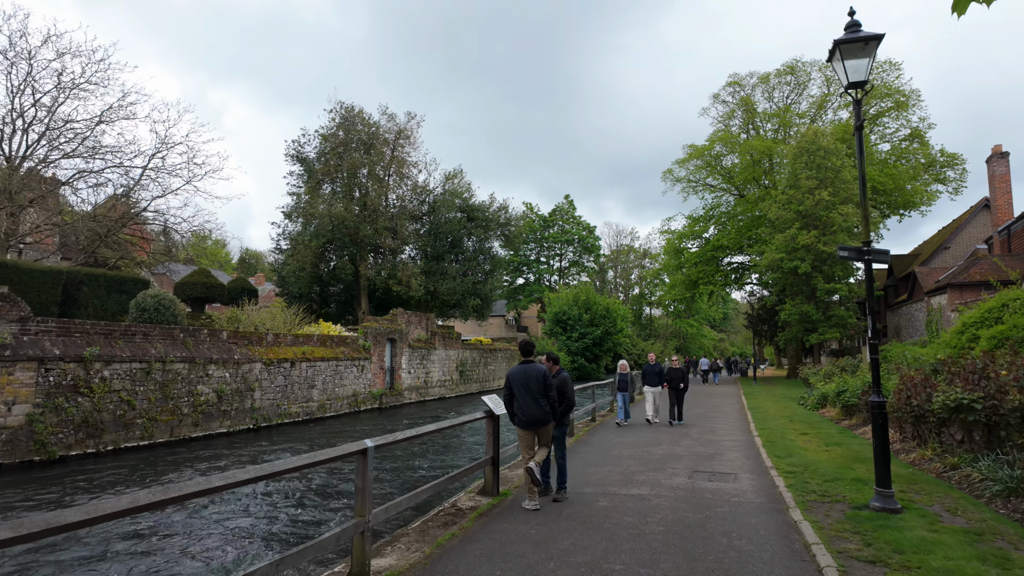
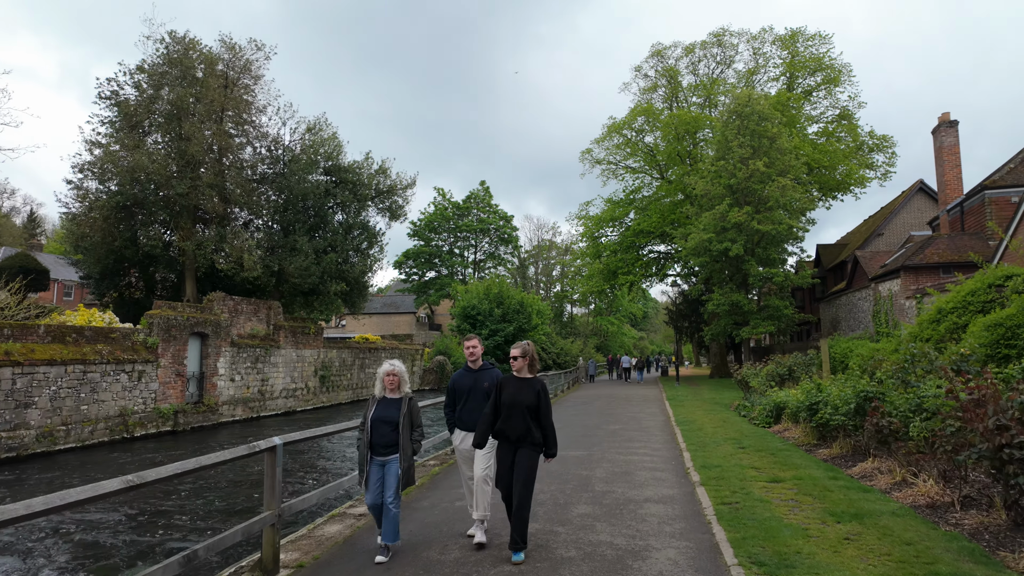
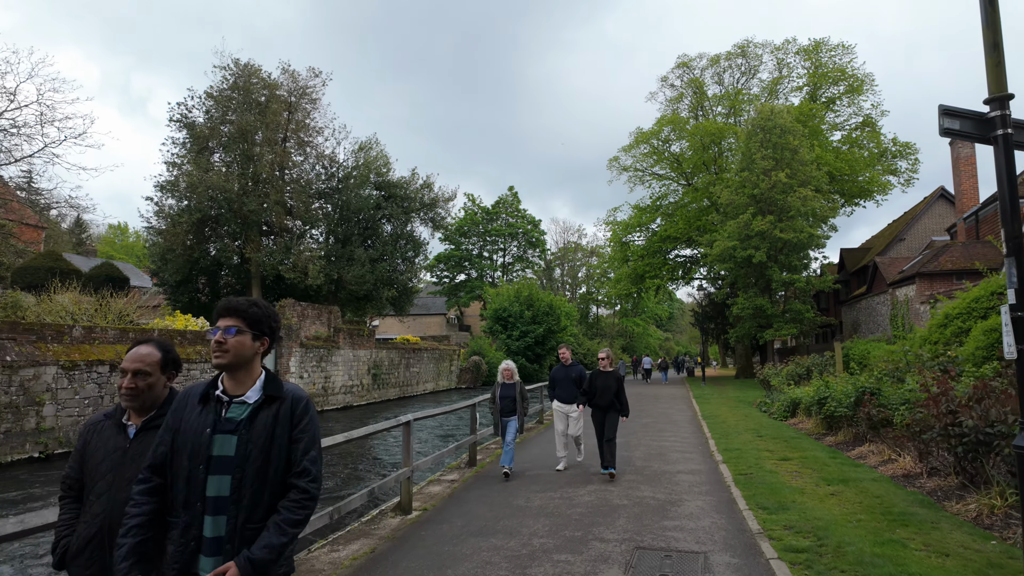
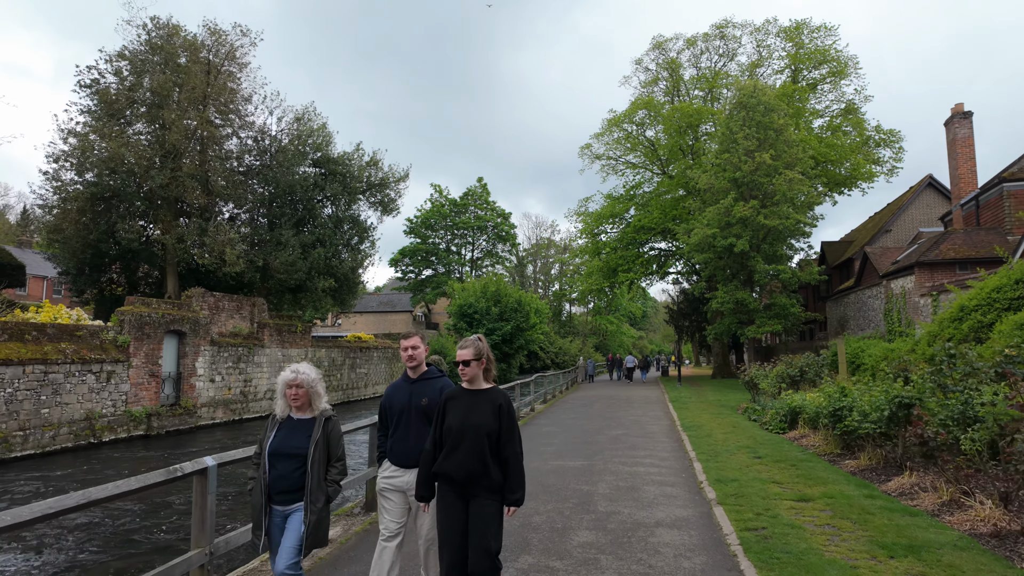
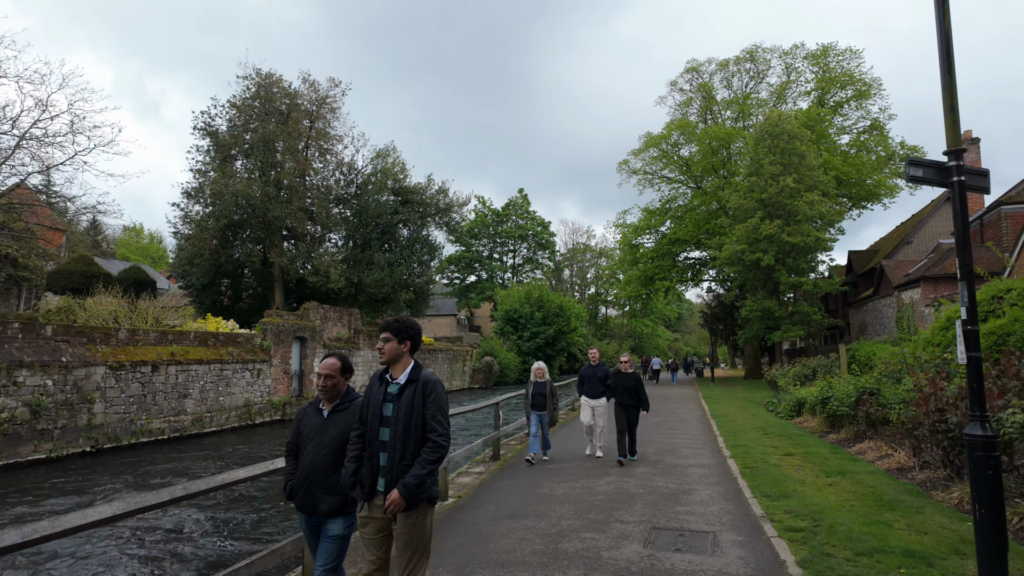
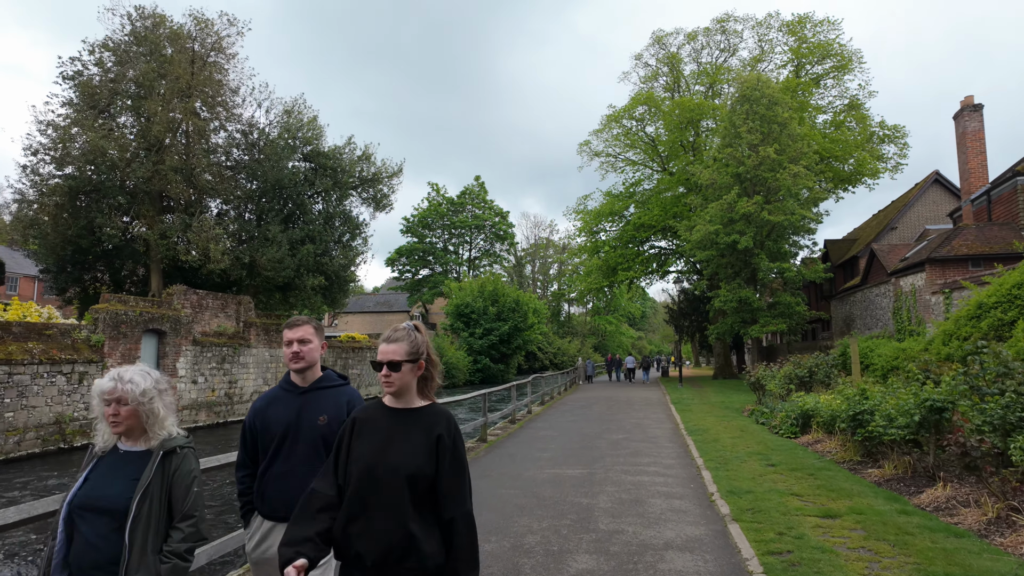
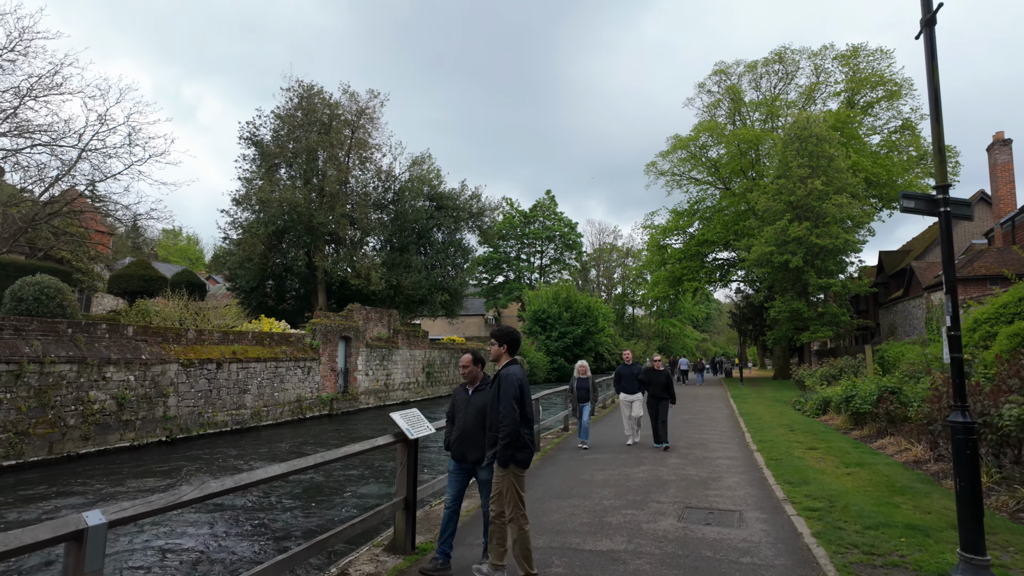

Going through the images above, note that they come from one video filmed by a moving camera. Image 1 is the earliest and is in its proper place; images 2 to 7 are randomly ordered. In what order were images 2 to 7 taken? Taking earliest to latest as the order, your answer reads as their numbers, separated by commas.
7, 5, 3, 2, 4, 6
